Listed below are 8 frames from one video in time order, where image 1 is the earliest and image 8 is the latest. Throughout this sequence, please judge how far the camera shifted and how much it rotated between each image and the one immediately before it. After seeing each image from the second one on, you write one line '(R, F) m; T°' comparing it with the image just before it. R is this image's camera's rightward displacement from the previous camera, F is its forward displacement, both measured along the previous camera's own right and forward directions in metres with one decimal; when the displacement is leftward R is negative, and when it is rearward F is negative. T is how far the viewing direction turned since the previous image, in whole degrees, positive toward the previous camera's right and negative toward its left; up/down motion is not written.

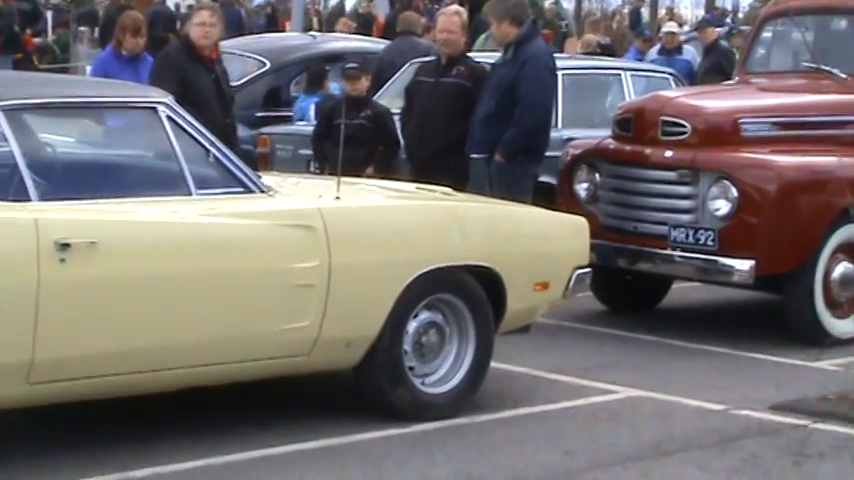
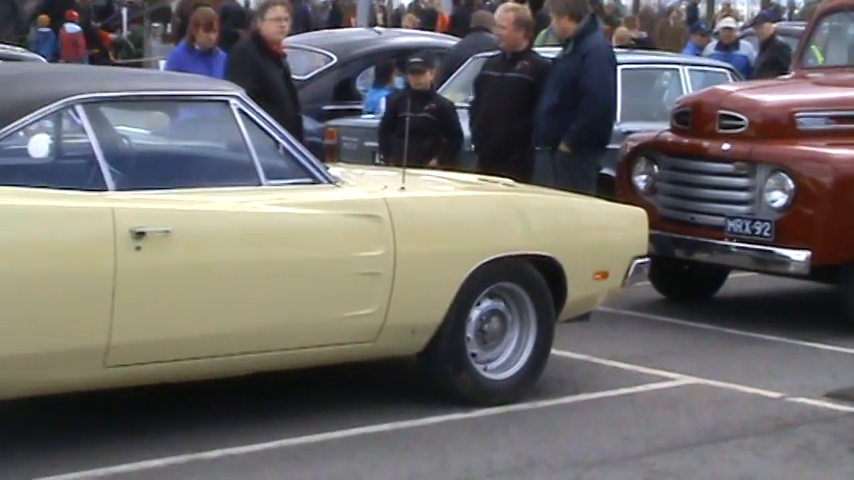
(0.0, -0.1) m; -2°
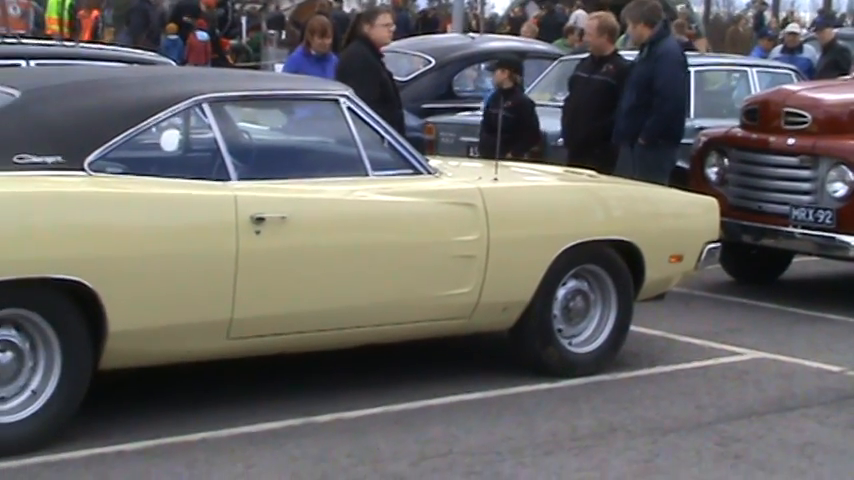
(-0.1, -0.5) m; -2°
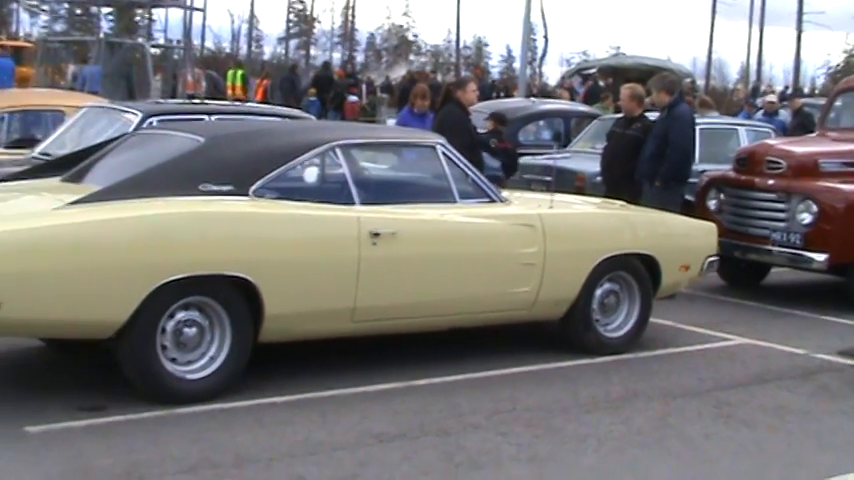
(-0.2, -1.8) m; -1°
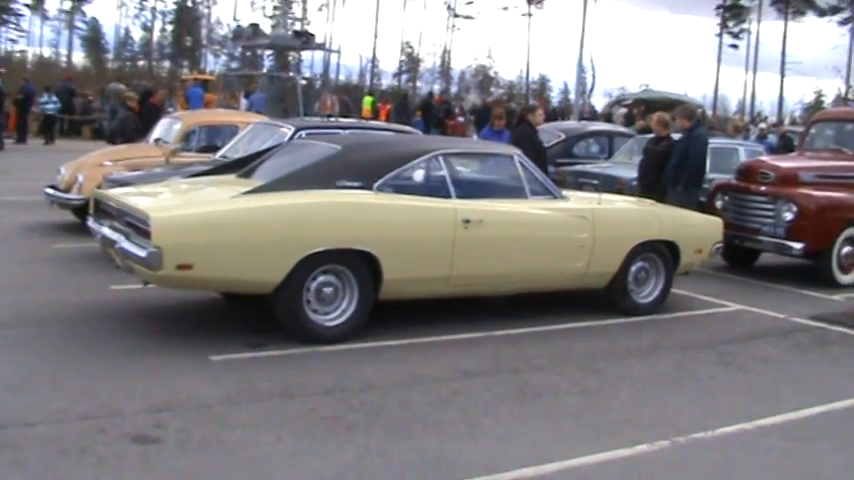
(-0.3, -2.3) m; -1°
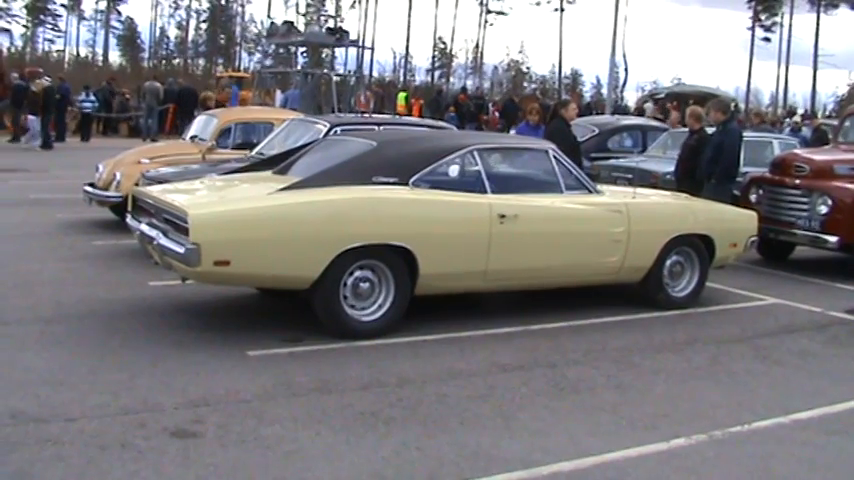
(-0.1, 0.0) m; -1°
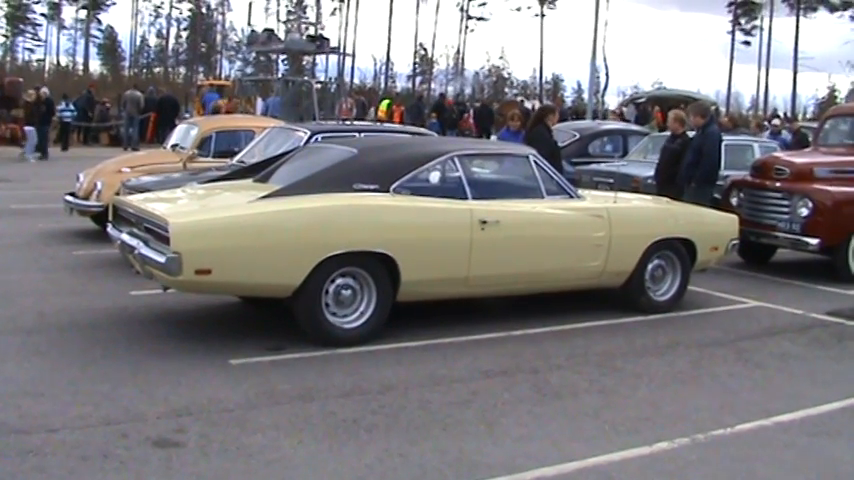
(0.0, 0.0) m; 0°
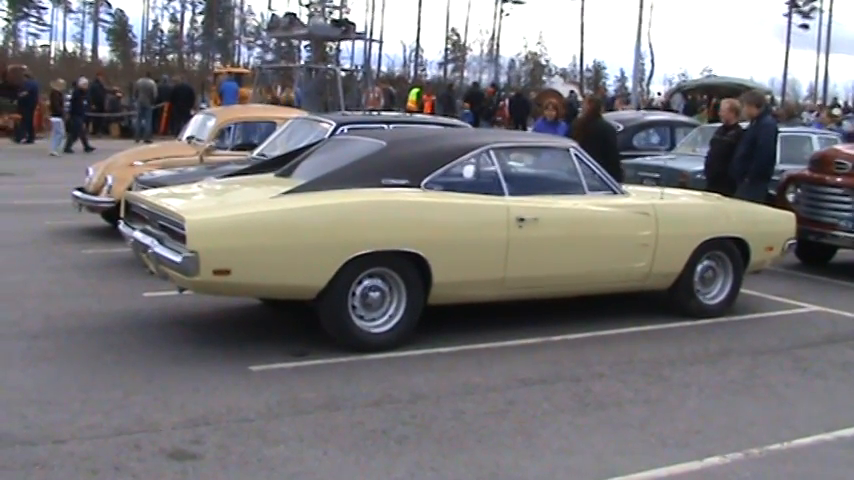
(0.0, +0.6) m; -1°
